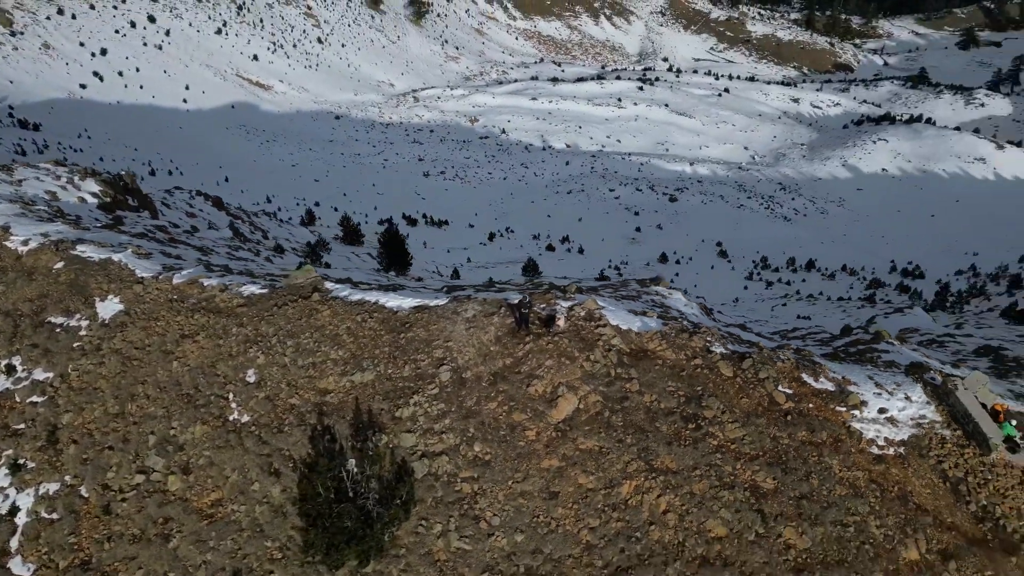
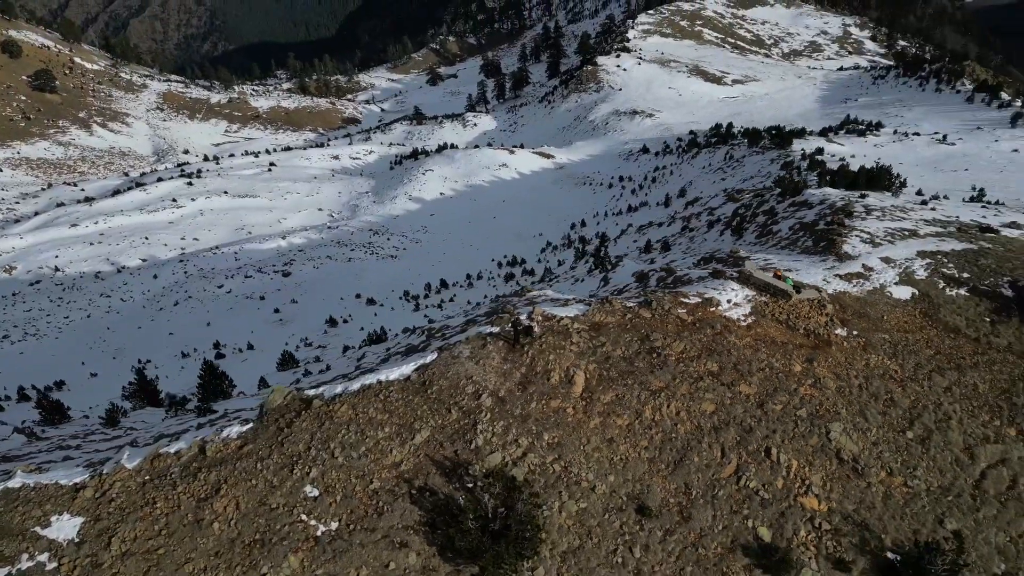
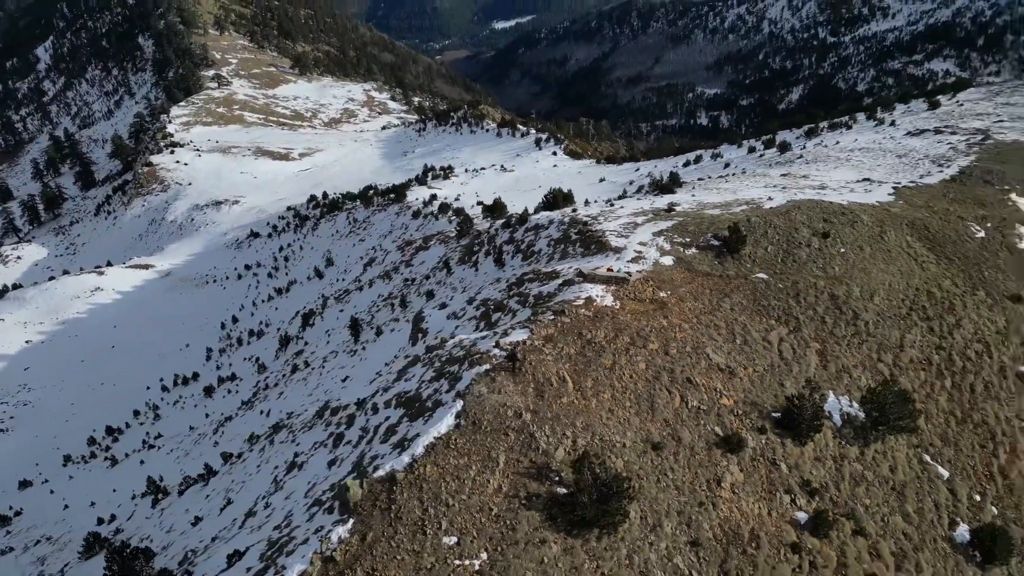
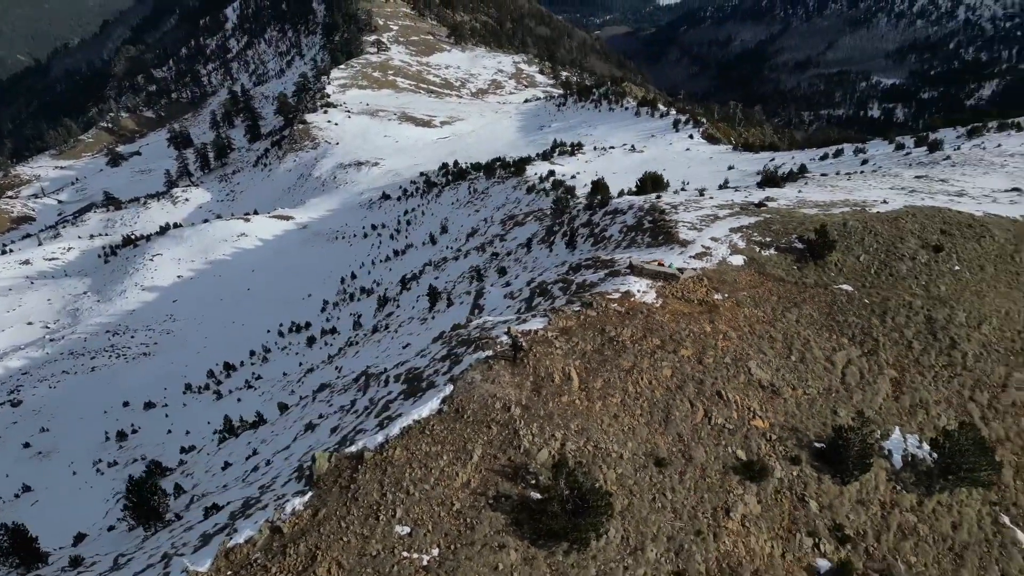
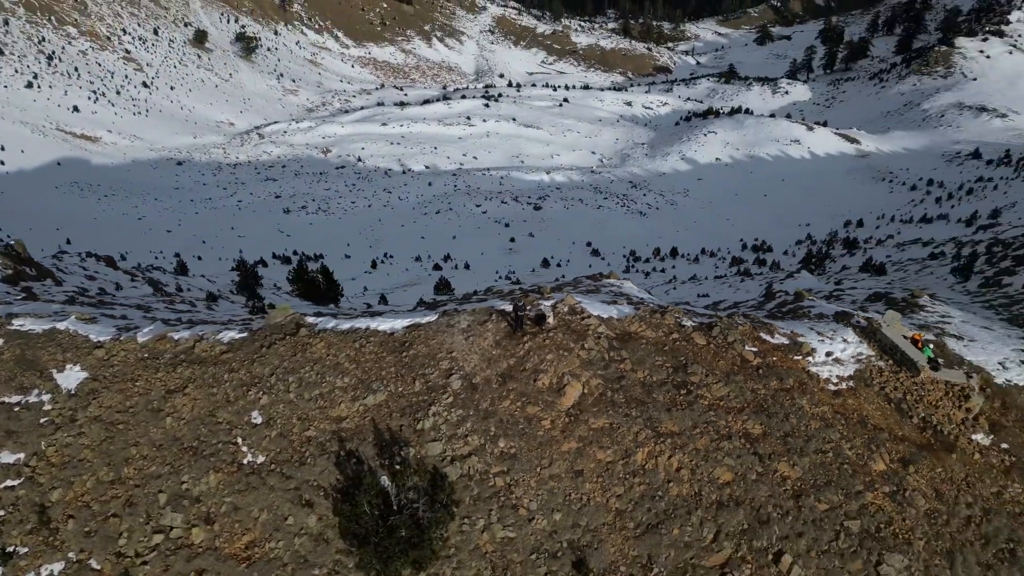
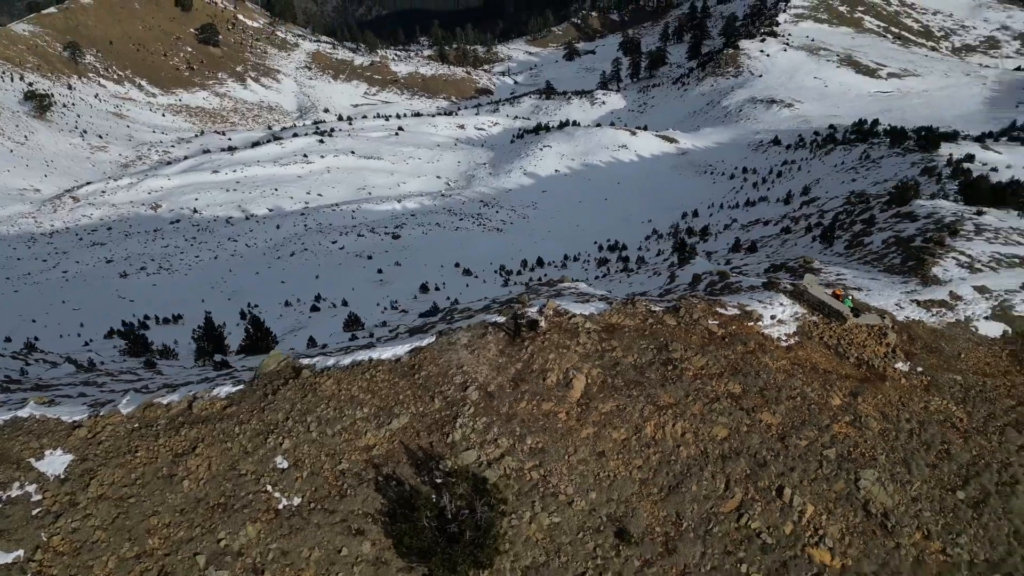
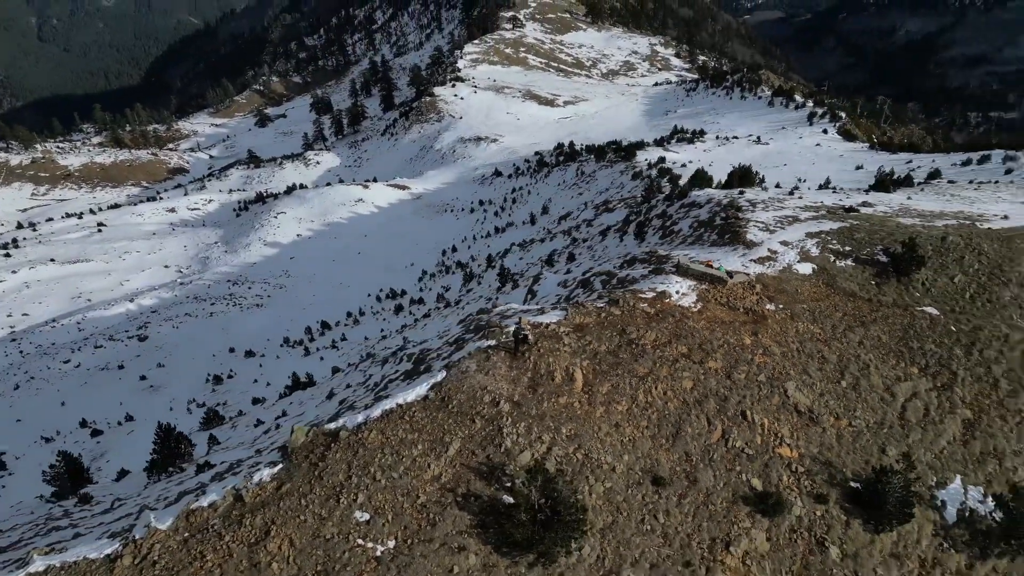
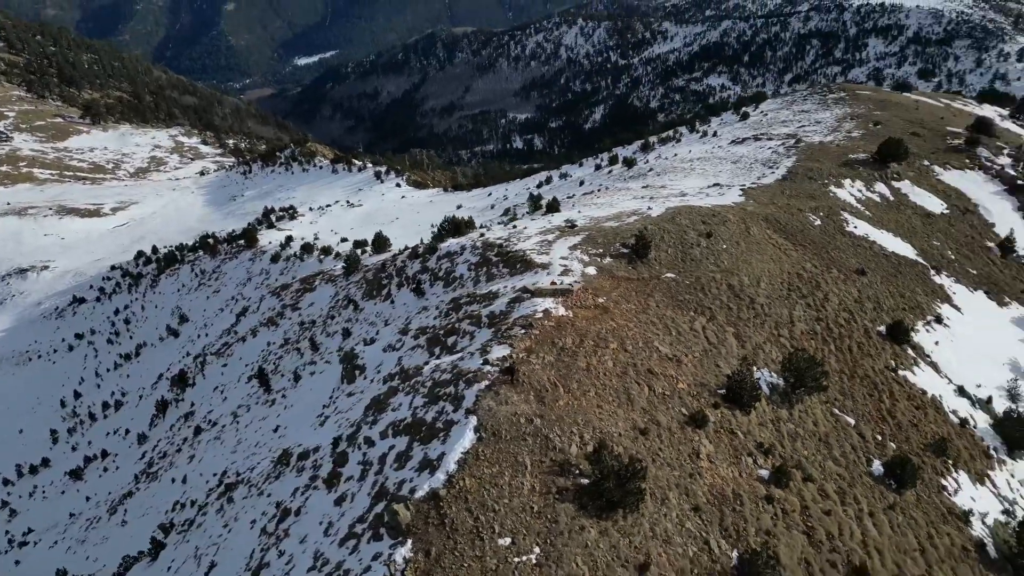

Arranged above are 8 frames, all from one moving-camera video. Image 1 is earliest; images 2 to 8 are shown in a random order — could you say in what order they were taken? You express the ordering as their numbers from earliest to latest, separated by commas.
5, 6, 2, 7, 4, 3, 8
